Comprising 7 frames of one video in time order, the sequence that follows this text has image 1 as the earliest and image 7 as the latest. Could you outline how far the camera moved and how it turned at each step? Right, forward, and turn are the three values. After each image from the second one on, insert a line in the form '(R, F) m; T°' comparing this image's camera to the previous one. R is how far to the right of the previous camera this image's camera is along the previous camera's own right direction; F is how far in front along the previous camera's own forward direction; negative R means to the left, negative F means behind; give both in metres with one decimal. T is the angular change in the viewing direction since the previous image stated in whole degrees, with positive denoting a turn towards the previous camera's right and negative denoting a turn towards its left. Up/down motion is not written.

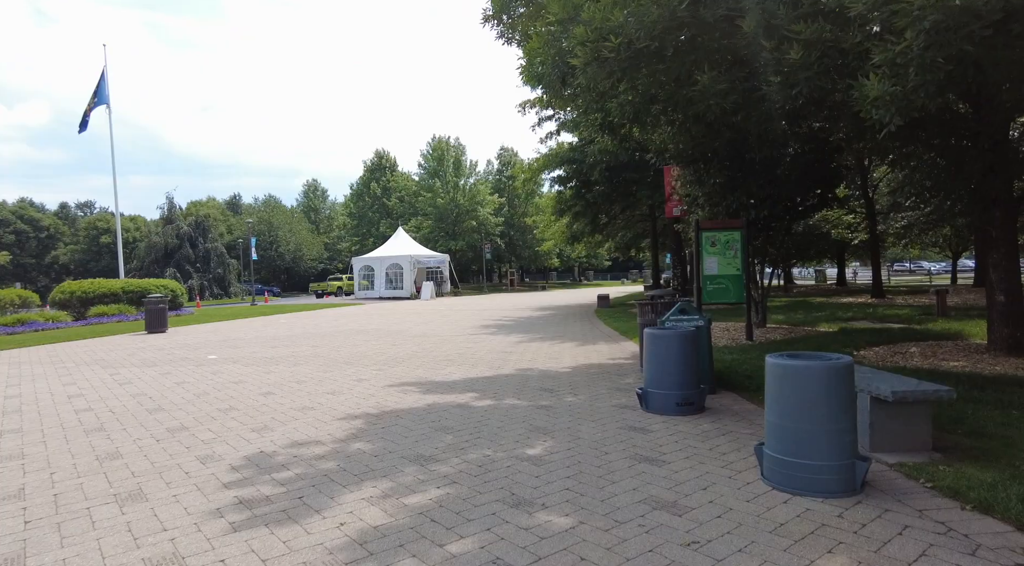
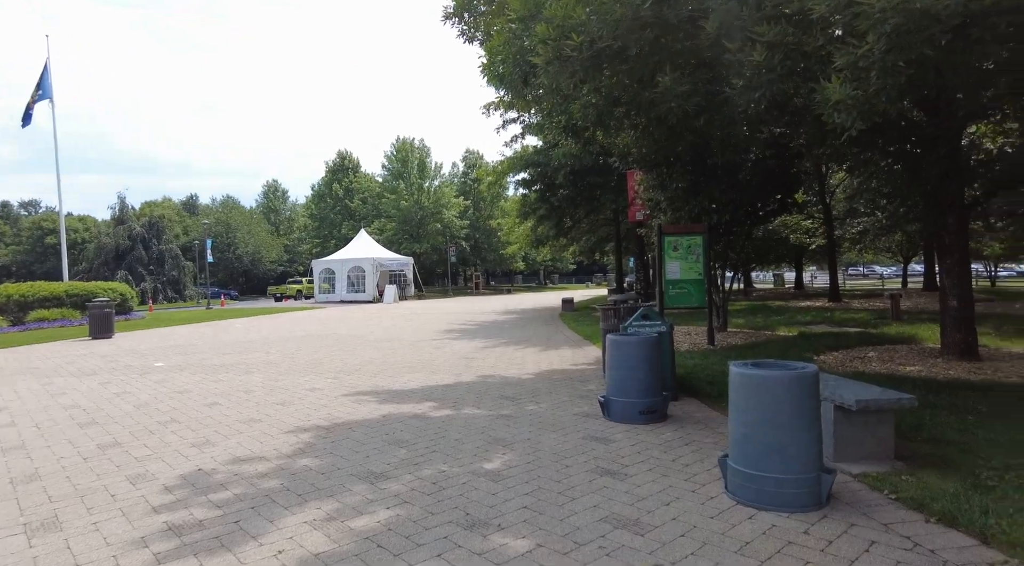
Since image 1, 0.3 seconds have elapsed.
(+0.1, +0.2) m; +3°
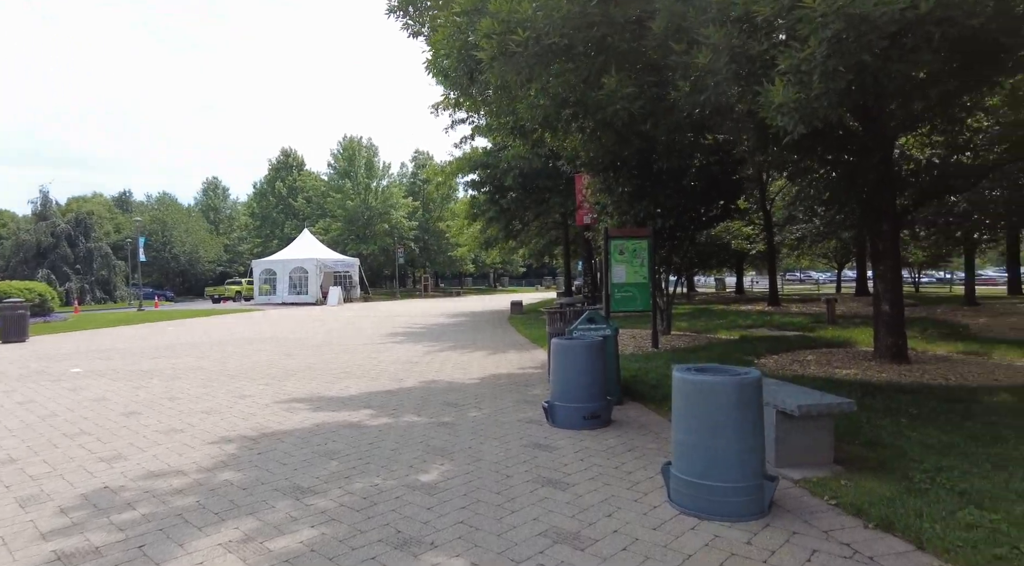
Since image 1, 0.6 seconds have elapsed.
(+0.1, +0.2) m; +5°
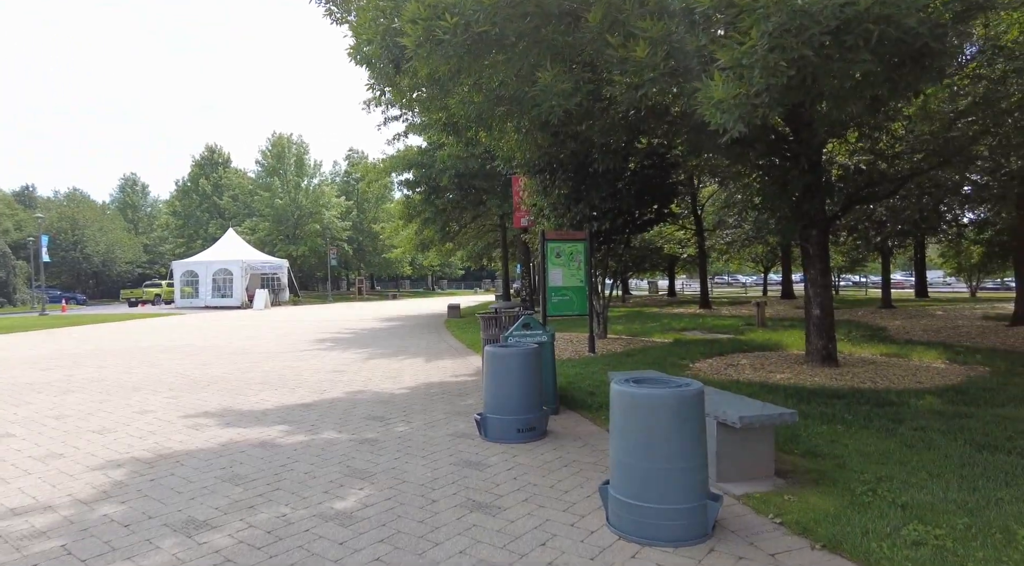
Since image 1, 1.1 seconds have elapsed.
(+0.1, +0.4) m; +6°
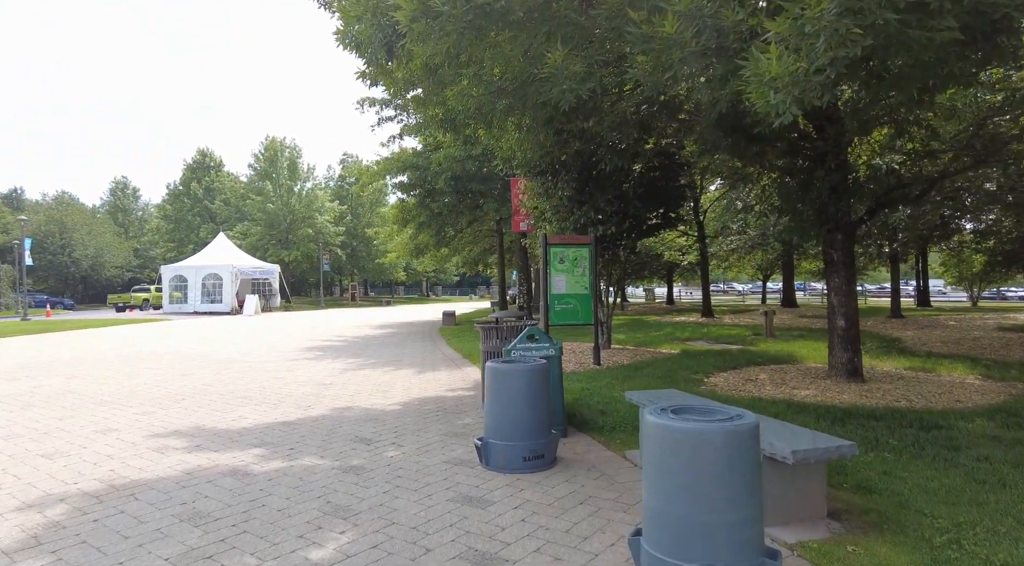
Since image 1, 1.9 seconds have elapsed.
(-0.1, +0.7) m; 0°
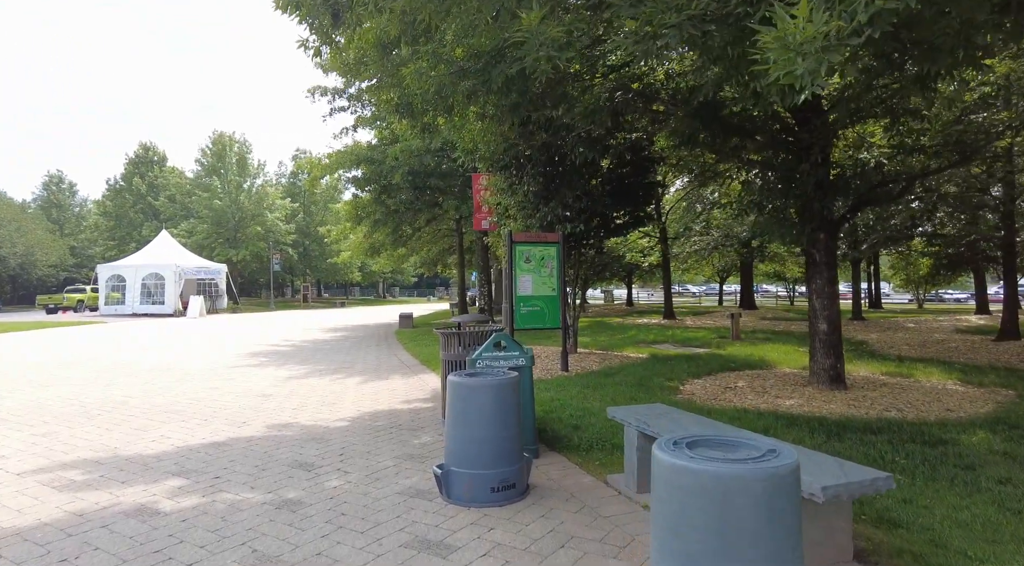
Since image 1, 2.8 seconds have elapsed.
(-0.1, +0.8) m; +4°
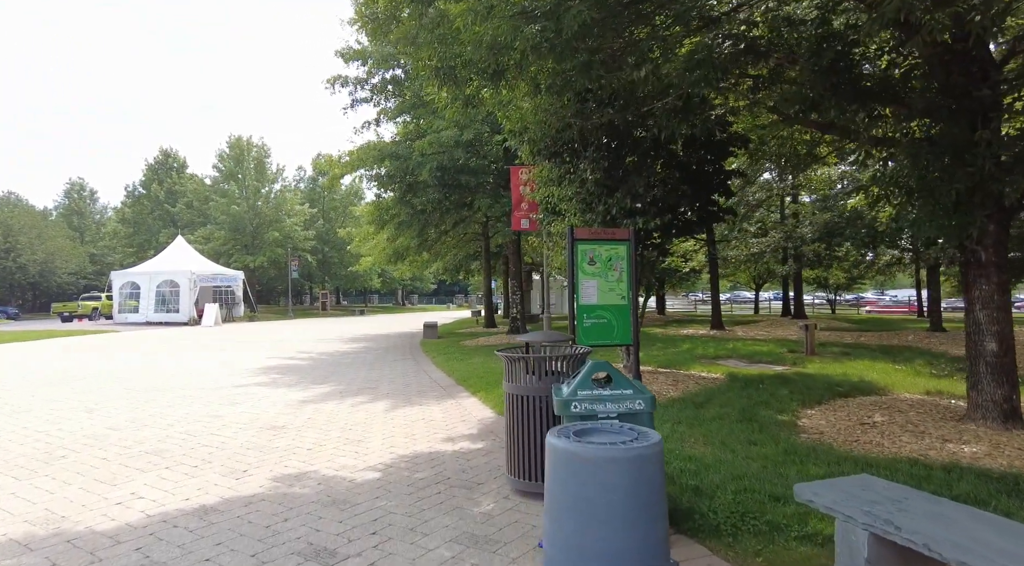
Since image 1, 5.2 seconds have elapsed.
(-0.5, +1.7) m; -2°
